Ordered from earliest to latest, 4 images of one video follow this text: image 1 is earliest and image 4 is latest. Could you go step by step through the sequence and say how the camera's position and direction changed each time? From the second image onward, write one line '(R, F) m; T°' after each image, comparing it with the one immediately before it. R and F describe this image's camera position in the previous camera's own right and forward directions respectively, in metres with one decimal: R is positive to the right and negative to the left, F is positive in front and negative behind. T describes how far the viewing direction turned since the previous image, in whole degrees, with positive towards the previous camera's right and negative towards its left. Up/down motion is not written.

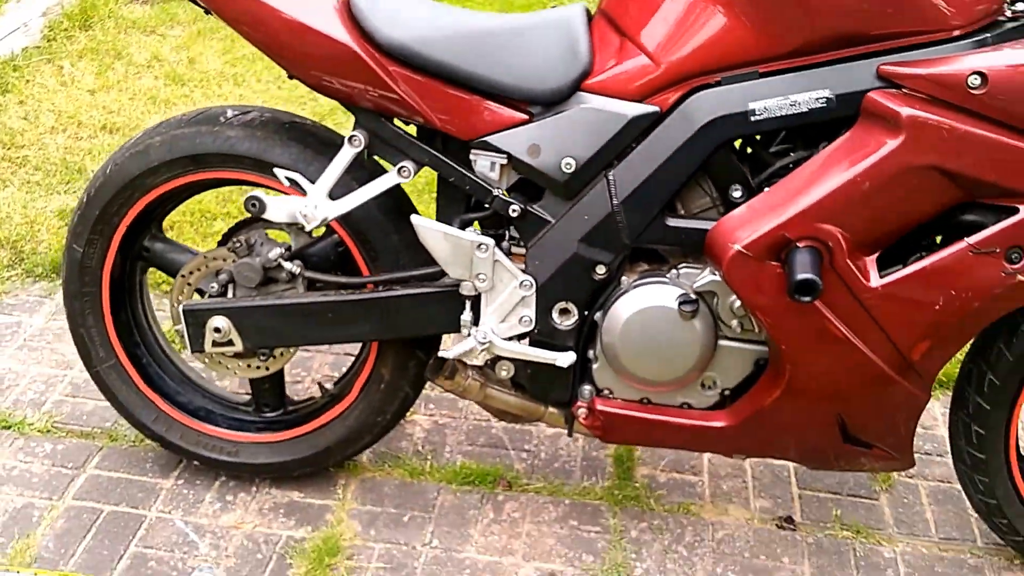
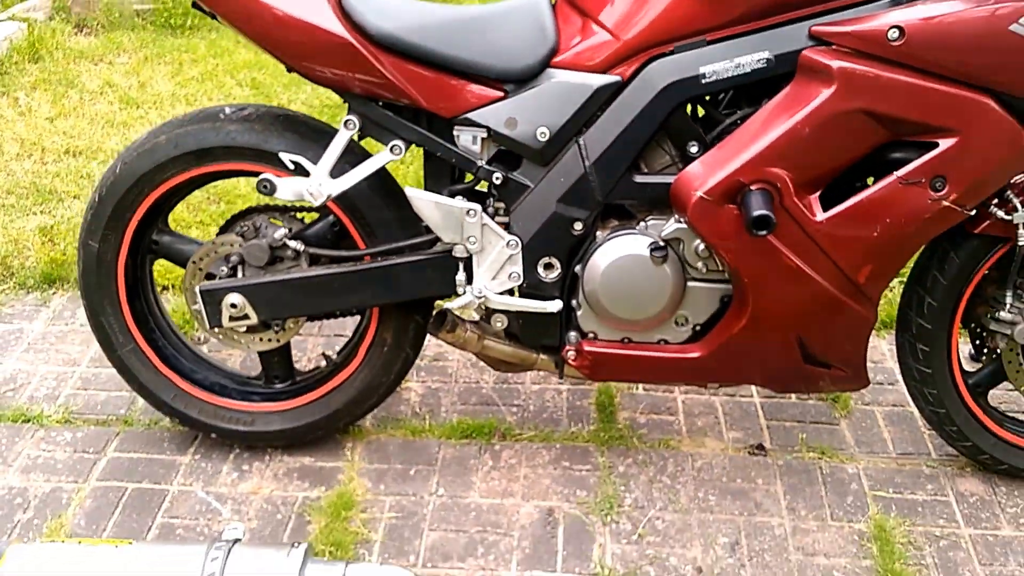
(-0.1, -0.2) m; +3°
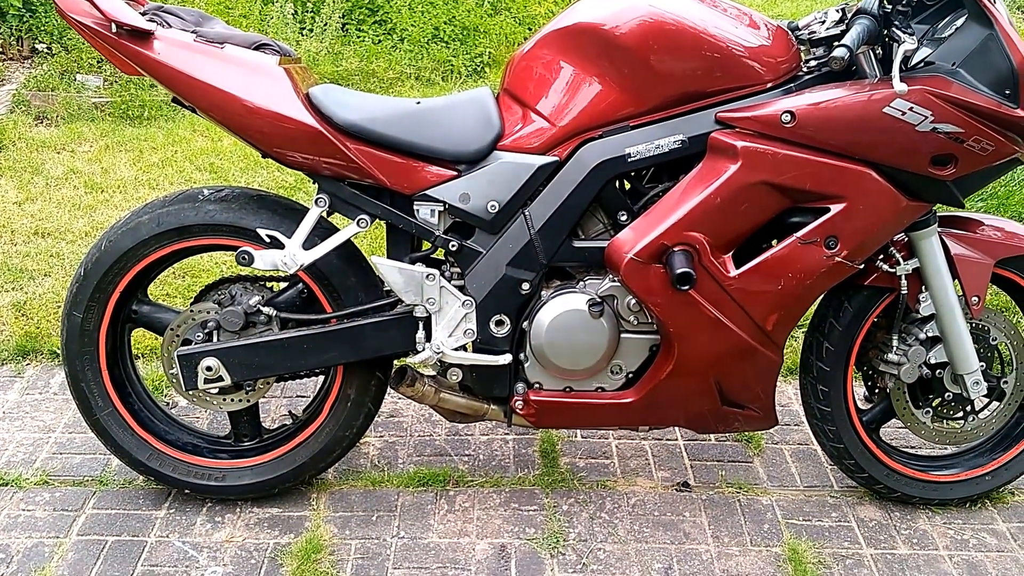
(-0.1, -0.3) m; +5°
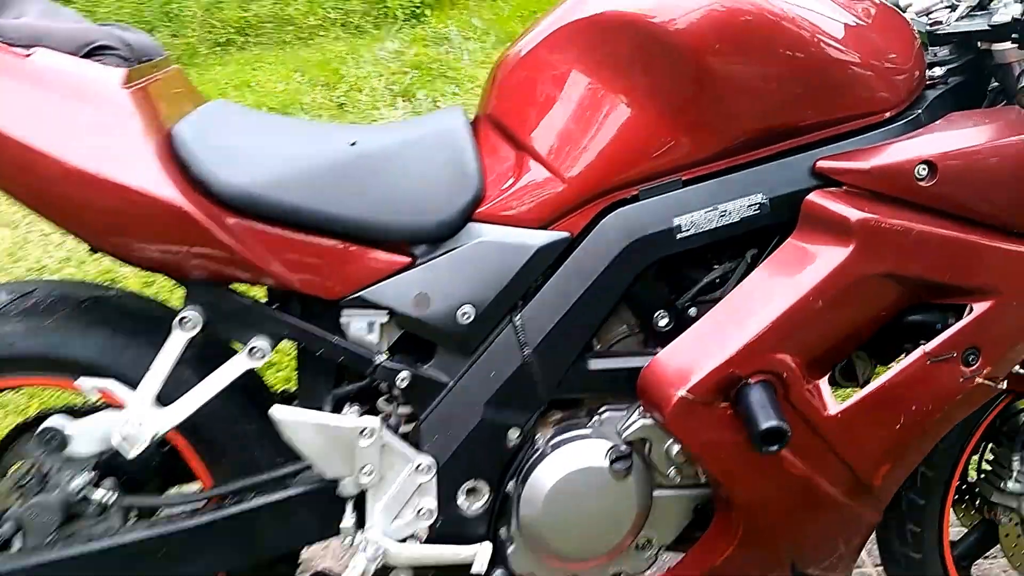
(0.0, +0.9) m; 0°
